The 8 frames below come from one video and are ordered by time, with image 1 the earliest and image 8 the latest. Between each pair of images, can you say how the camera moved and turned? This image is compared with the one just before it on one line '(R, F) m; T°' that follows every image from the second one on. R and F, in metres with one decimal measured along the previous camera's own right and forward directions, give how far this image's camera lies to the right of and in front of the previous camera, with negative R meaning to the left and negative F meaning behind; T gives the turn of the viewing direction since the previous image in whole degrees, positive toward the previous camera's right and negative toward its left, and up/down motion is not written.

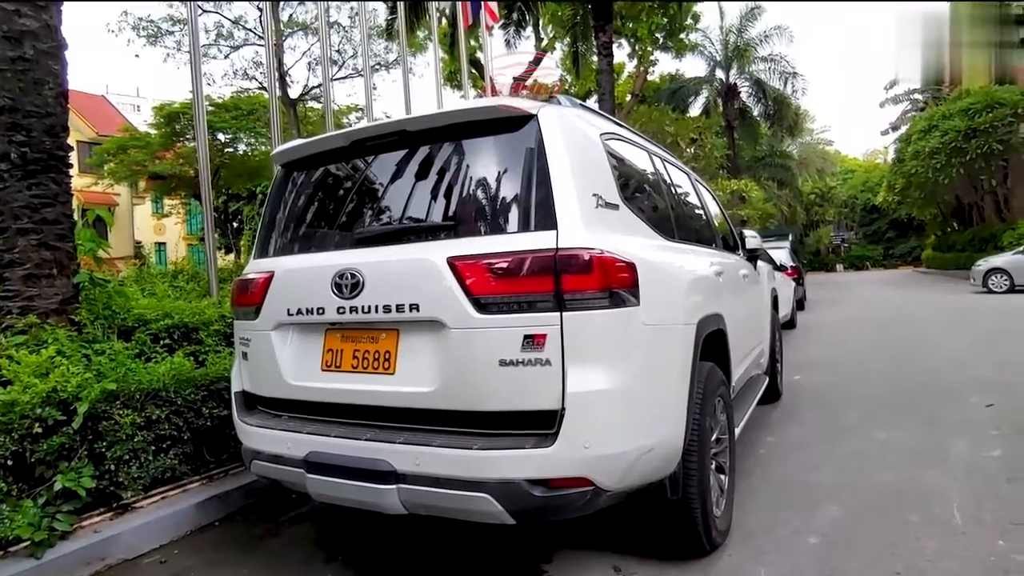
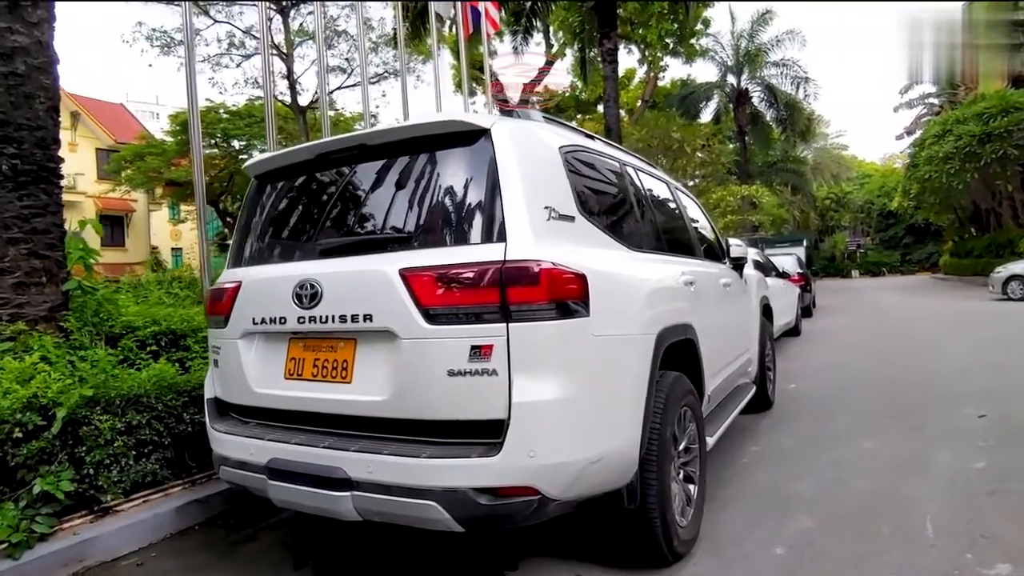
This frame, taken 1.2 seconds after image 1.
(+0.3, 0.0) m; -1°
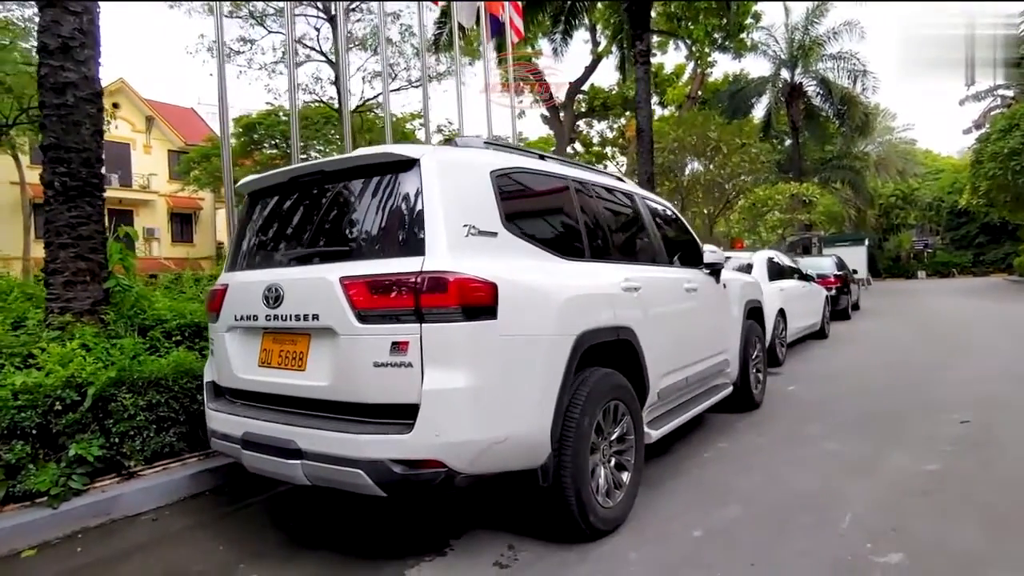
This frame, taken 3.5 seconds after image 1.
(+0.7, -0.4) m; -5°
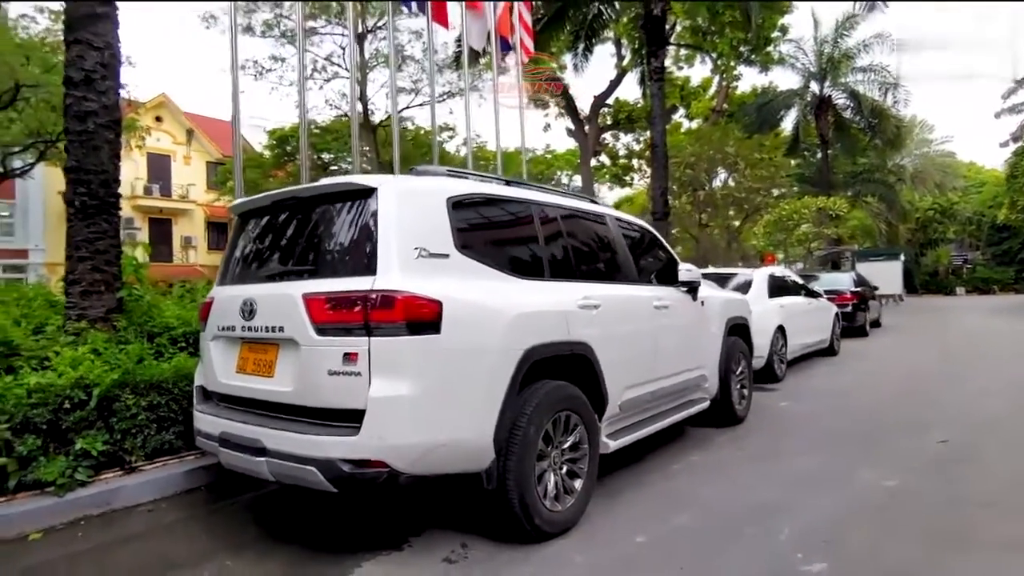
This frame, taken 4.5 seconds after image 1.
(+0.5, -0.3) m; -3°
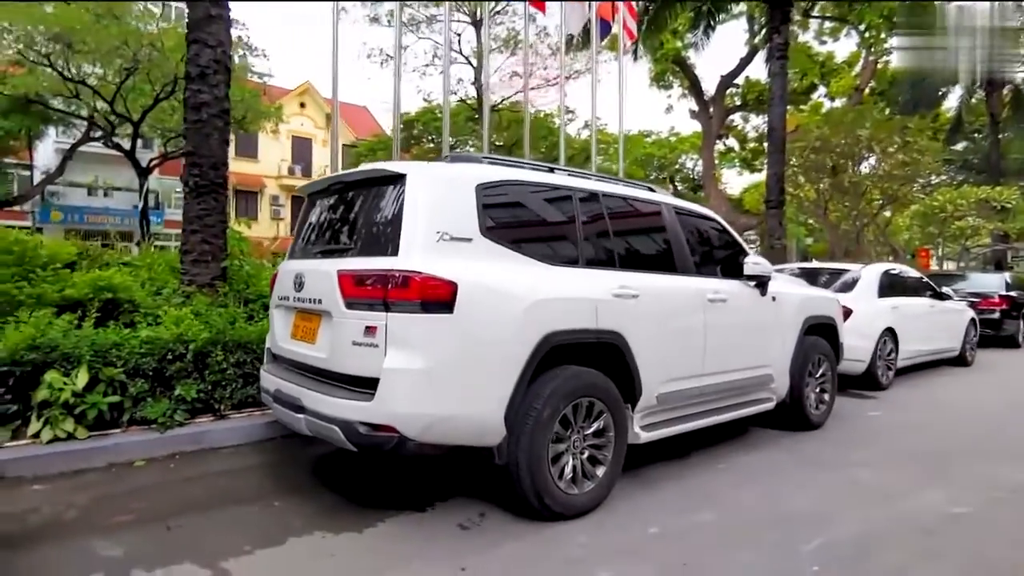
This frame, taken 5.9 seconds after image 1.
(+0.6, -0.1) m; -11°
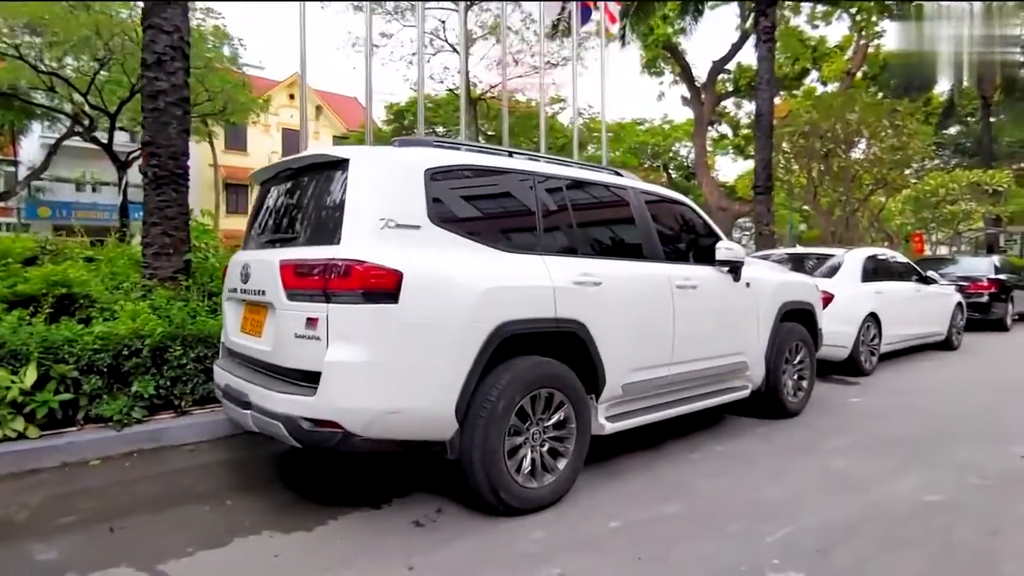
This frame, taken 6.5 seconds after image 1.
(+0.3, +0.1) m; 0°
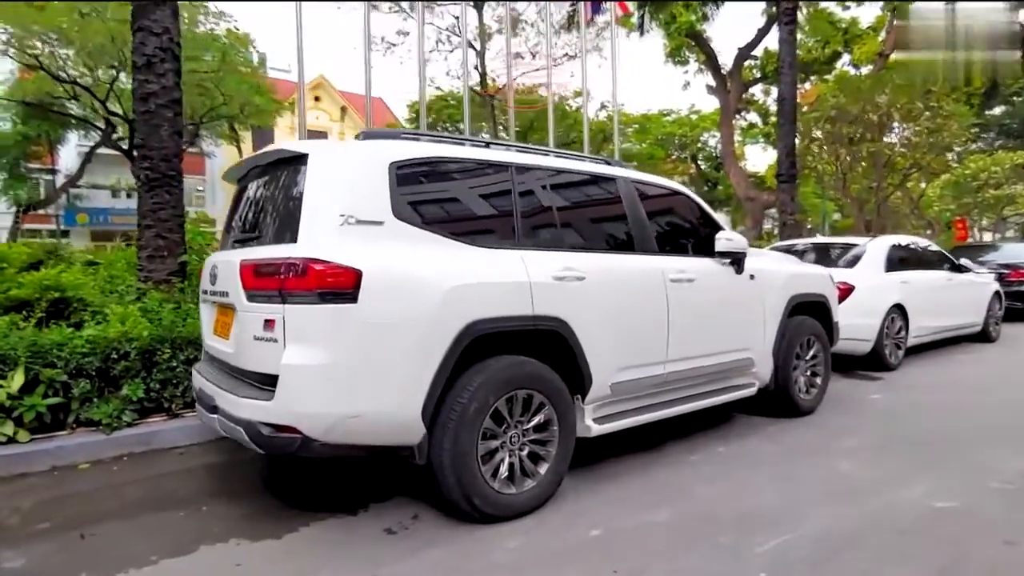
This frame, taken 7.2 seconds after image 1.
(+0.4, +0.2) m; -3°
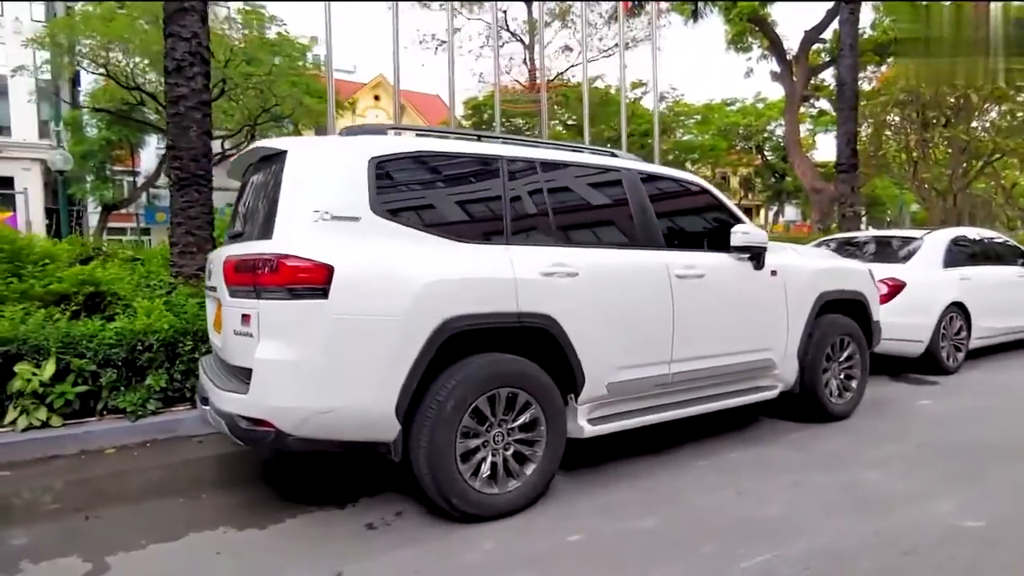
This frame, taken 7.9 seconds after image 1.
(+0.5, +0.1) m; -6°
